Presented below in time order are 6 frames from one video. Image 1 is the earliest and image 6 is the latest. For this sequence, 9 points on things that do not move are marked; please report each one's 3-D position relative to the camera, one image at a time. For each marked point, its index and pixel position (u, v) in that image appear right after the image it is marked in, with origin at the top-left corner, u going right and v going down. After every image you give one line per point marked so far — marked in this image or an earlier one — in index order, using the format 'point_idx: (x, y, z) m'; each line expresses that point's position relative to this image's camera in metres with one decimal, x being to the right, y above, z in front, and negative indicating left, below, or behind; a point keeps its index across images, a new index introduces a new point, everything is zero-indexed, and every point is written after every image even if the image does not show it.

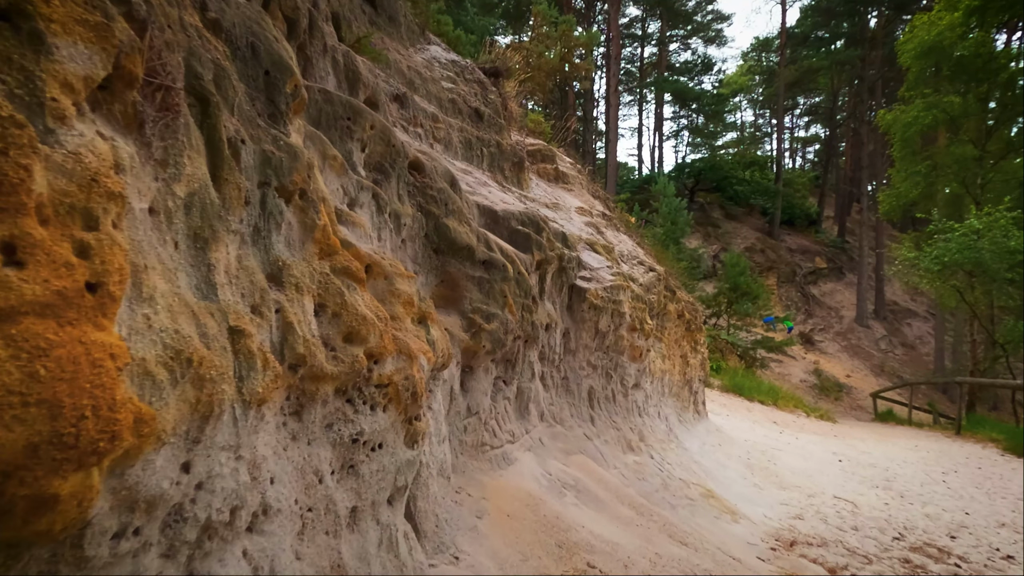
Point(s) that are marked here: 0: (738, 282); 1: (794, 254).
0: (+6.2, +0.1, +15.2) m
1: (+9.6, +1.1, +19.1) m
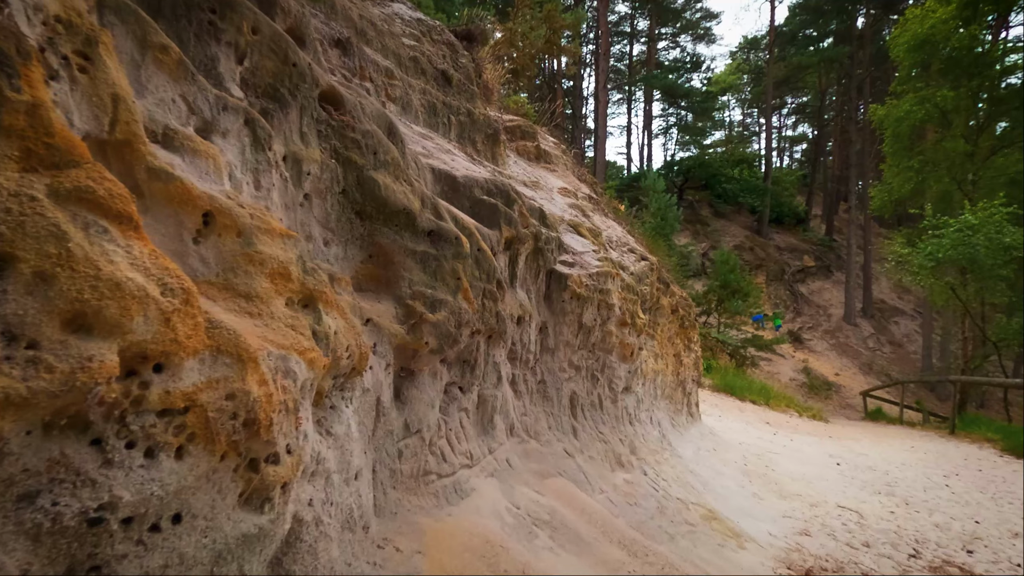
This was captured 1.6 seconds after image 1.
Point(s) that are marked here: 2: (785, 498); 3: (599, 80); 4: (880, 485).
0: (+5.8, +0.2, +14.8) m
1: (+9.1, +1.1, +18.8) m
2: (+2.7, -2.1, +5.5) m
3: (+2.5, +5.6, +15.8) m
4: (+3.6, -1.9, +5.4) m
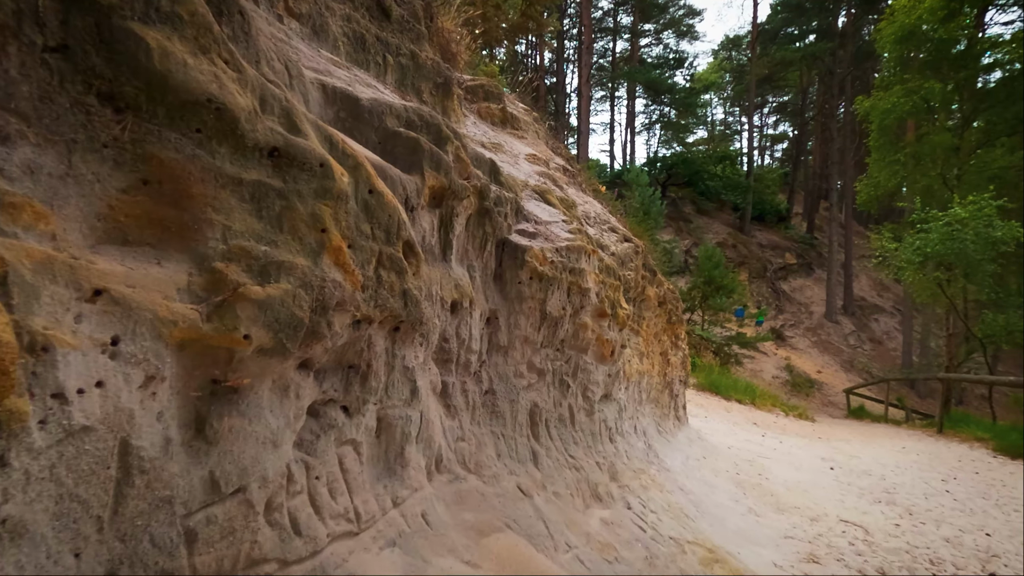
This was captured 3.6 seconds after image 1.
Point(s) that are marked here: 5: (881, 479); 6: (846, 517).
0: (+5.2, +0.3, +14.3) m
1: (+8.4, +1.3, +18.4) m
2: (+2.4, -2.0, +4.9) m
3: (+1.9, +5.7, +15.2) m
4: (+3.3, -1.8, +4.8) m
5: (+3.6, -1.8, +5.4) m
6: (+2.9, -2.0, +4.8) m
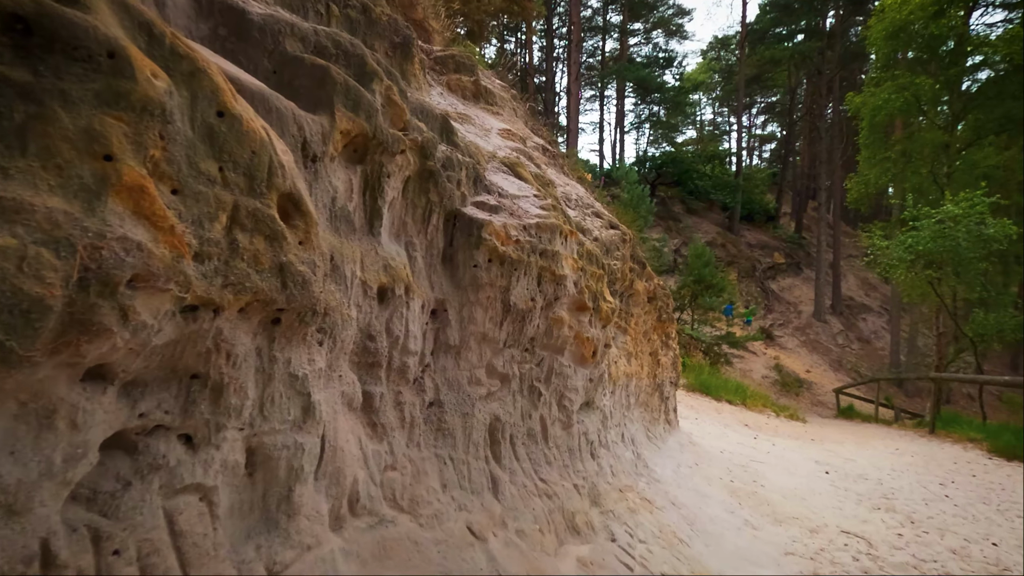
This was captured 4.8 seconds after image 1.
0: (+4.9, +0.4, +14.0) m
1: (+8.0, +1.3, +18.1) m
2: (+2.2, -2.0, +4.6) m
3: (+1.5, +5.7, +14.9) m
4: (+3.1, -1.8, +4.5) m
5: (+3.4, -1.8, +5.1) m
6: (+2.7, -2.0, +4.5) m
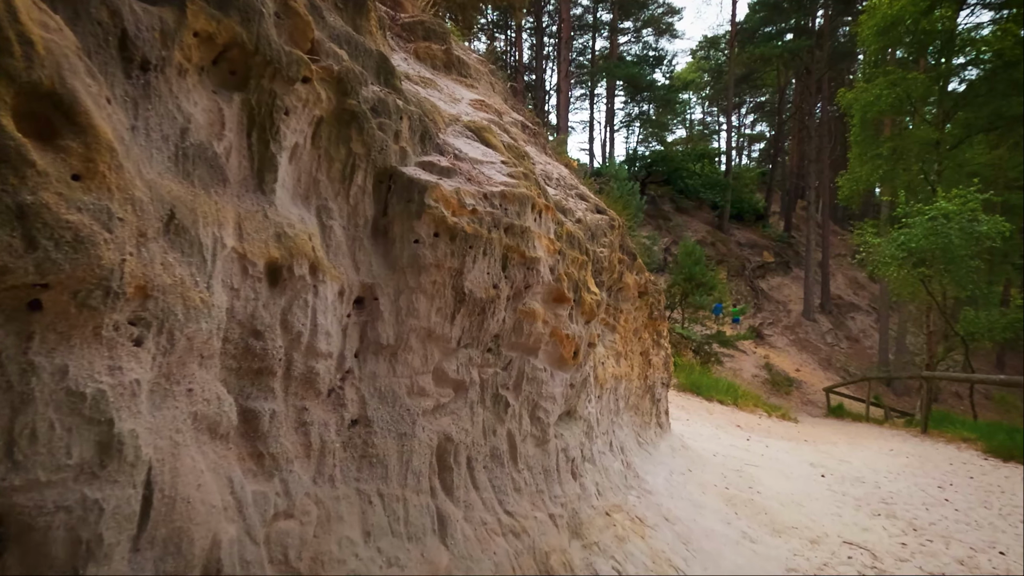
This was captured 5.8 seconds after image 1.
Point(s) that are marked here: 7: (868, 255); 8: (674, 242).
0: (+4.5, +0.4, +13.8) m
1: (+7.6, +1.4, +17.9) m
2: (+2.1, -1.9, +4.3) m
3: (+1.2, +5.8, +14.5) m
4: (+3.0, -1.7, +4.2) m
5: (+3.2, -1.8, +4.8) m
6: (+2.6, -1.9, +4.2) m
7: (+3.0, +0.3, +4.7) m
8: (+5.2, +1.5, +17.9) m
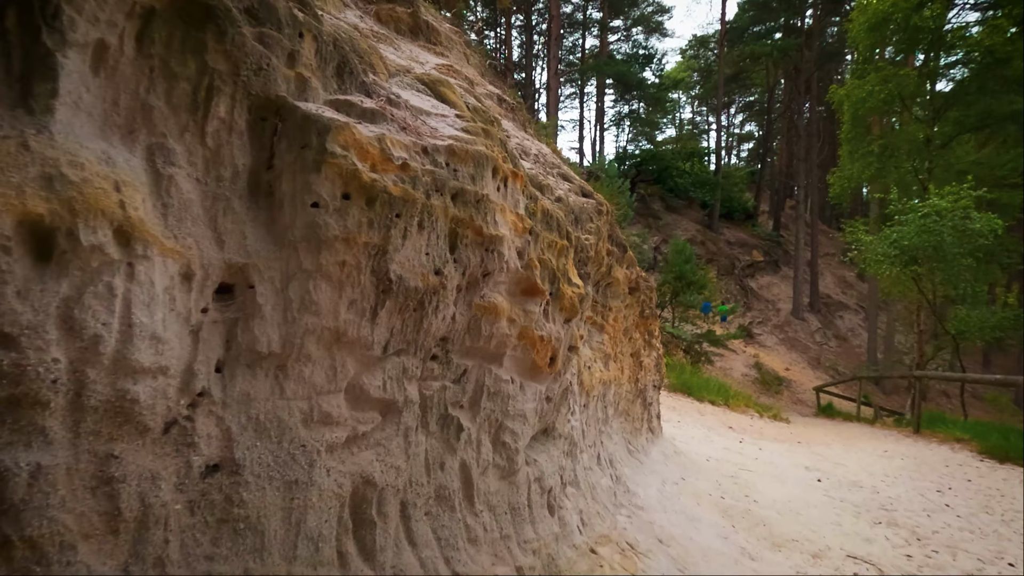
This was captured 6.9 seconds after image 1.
0: (+4.2, +0.5, +13.5) m
1: (+7.2, +1.4, +17.7) m
2: (+1.9, -1.9, +4.0) m
3: (+0.9, +5.8, +14.2) m
4: (+2.8, -1.7, +3.9) m
5: (+3.1, -1.7, +4.5) m
6: (+2.5, -1.9, +3.9) m
7: (+2.9, +0.3, +4.4) m
8: (+4.9, +1.6, +17.6) m
